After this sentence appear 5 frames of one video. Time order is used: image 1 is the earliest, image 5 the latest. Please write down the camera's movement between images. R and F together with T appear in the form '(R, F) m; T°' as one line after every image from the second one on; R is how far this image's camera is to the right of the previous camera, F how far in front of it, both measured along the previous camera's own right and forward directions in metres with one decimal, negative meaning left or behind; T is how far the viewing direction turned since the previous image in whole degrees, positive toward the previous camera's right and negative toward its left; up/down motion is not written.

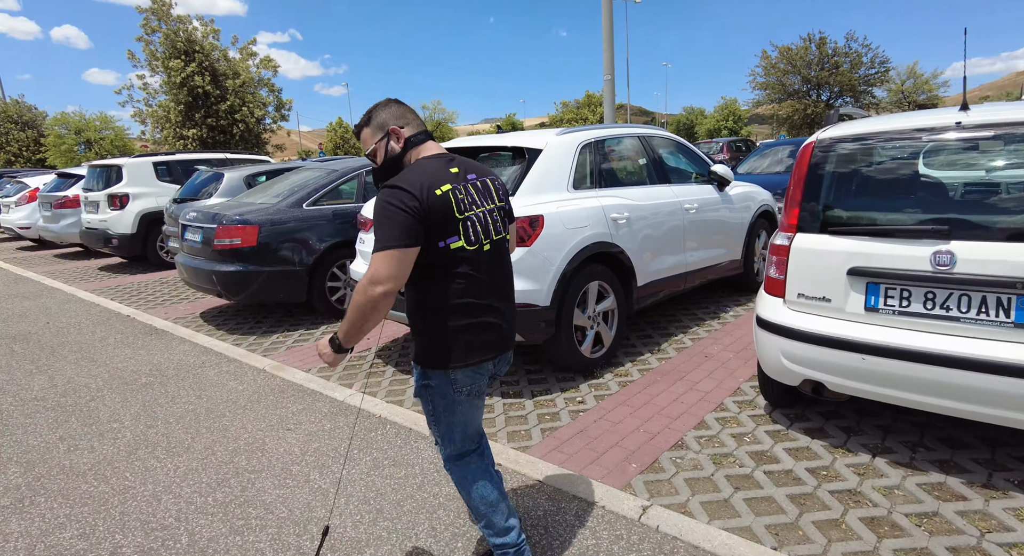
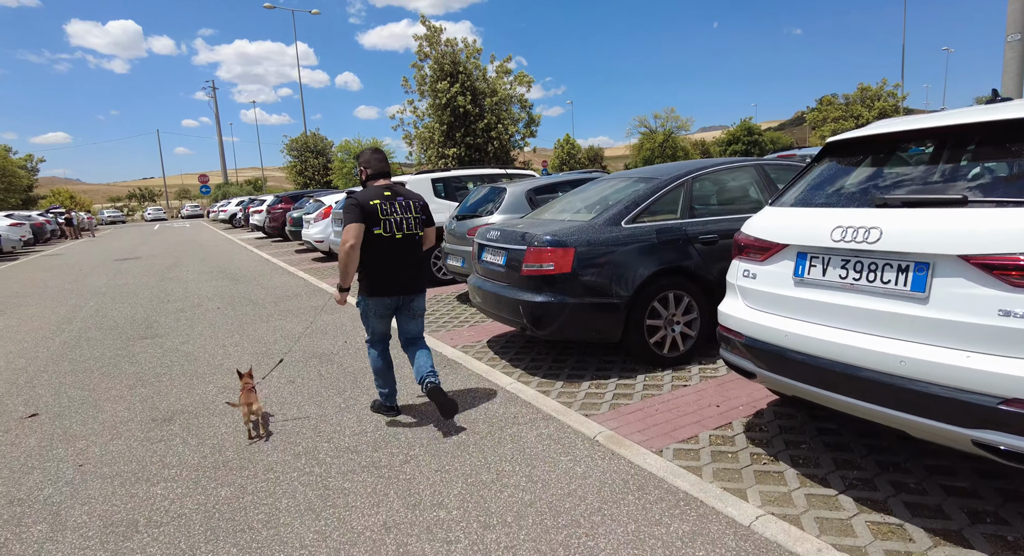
(-1.2, +1.1) m; -21°
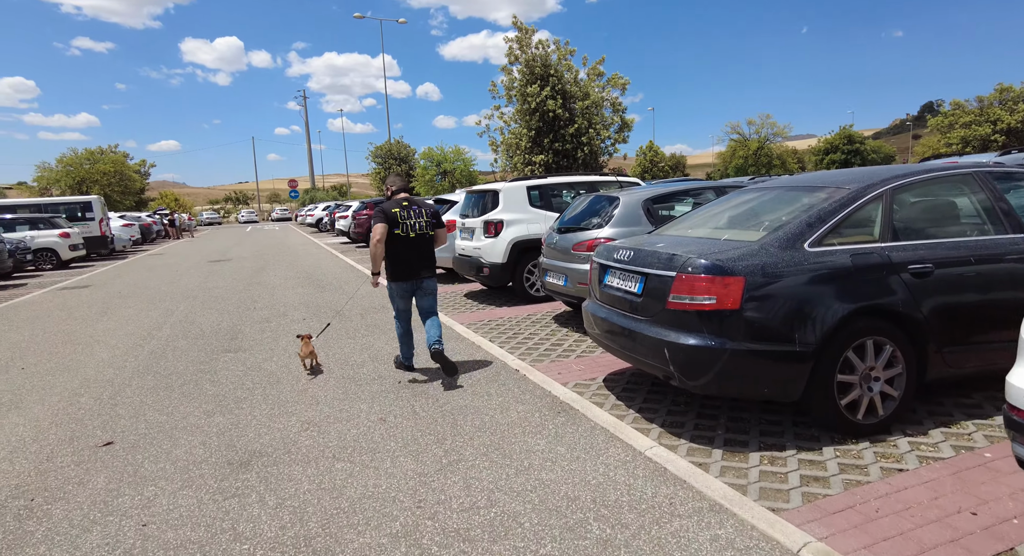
(-0.4, +0.8) m; -7°
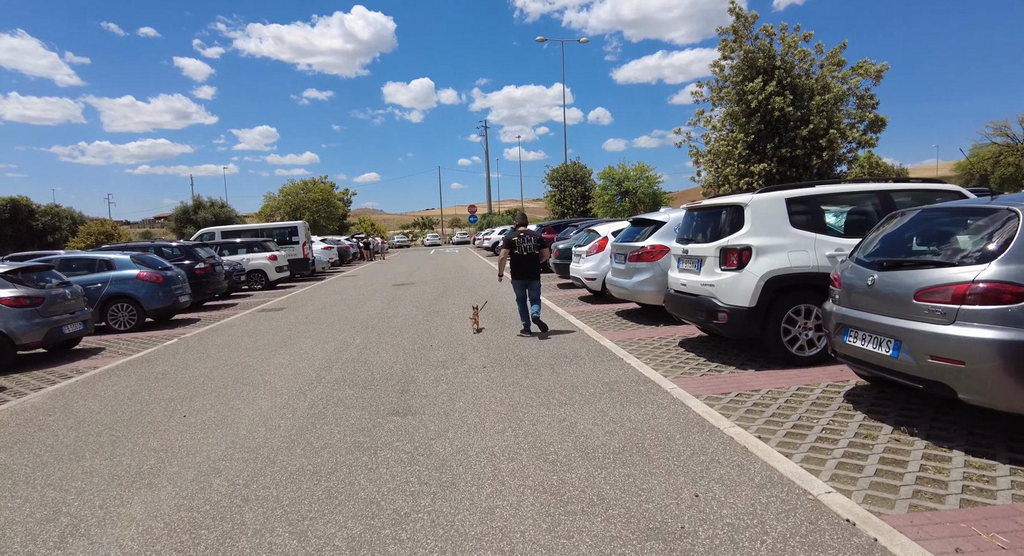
(-0.8, +1.9) m; -17°
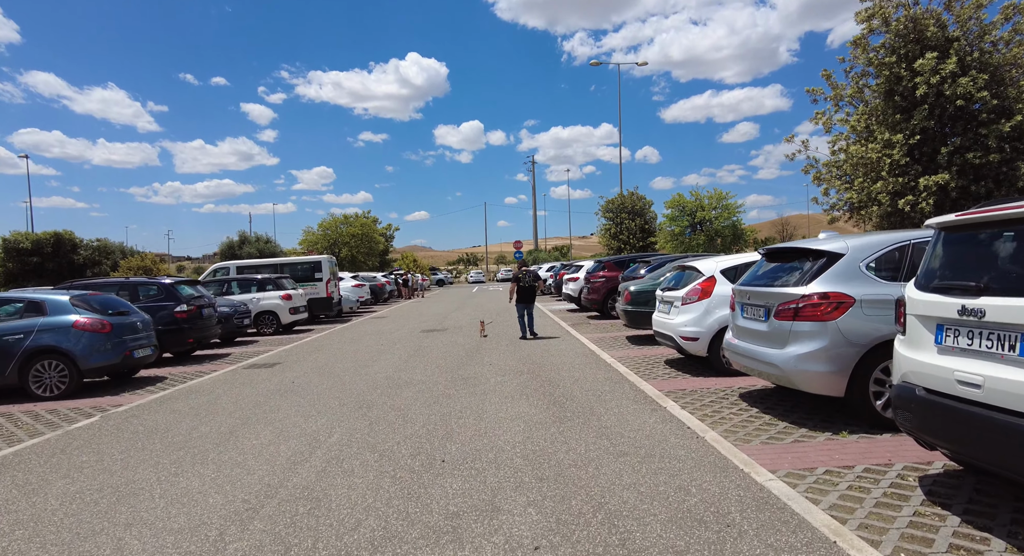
(-0.2, +3.4) m; -5°
